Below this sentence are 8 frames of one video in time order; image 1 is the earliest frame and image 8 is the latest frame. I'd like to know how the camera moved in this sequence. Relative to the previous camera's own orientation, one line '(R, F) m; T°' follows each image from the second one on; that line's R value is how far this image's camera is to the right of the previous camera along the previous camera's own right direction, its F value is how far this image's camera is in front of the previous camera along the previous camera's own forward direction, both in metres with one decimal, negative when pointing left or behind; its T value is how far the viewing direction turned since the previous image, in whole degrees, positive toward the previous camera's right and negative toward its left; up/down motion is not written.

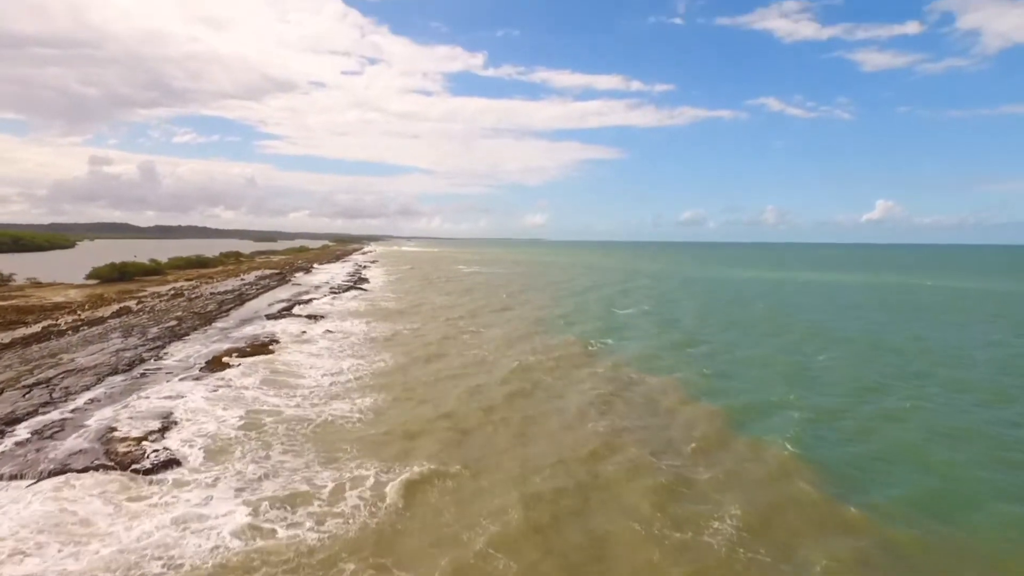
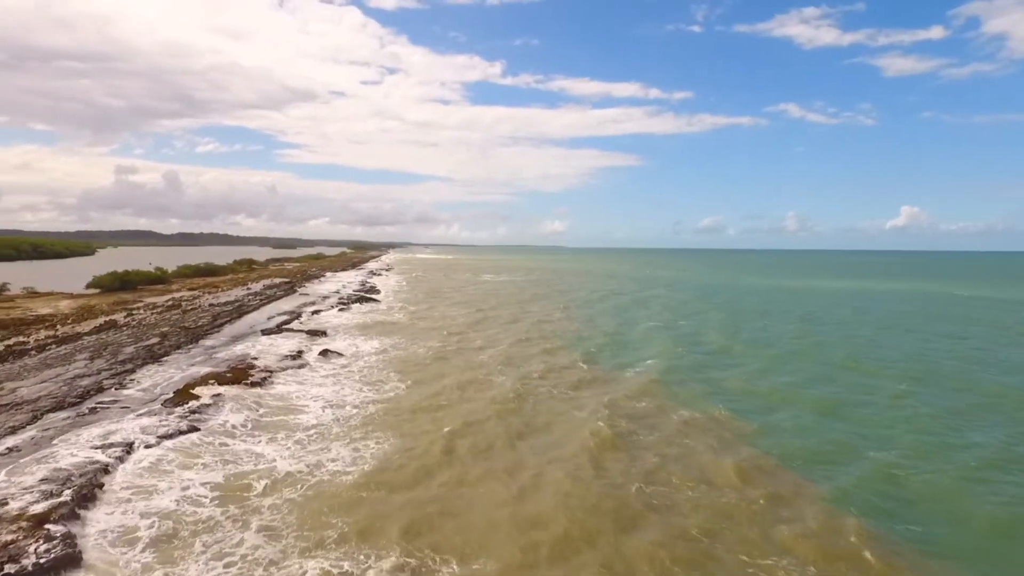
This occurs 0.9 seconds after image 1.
(-0.1, +2.5) m; -2°
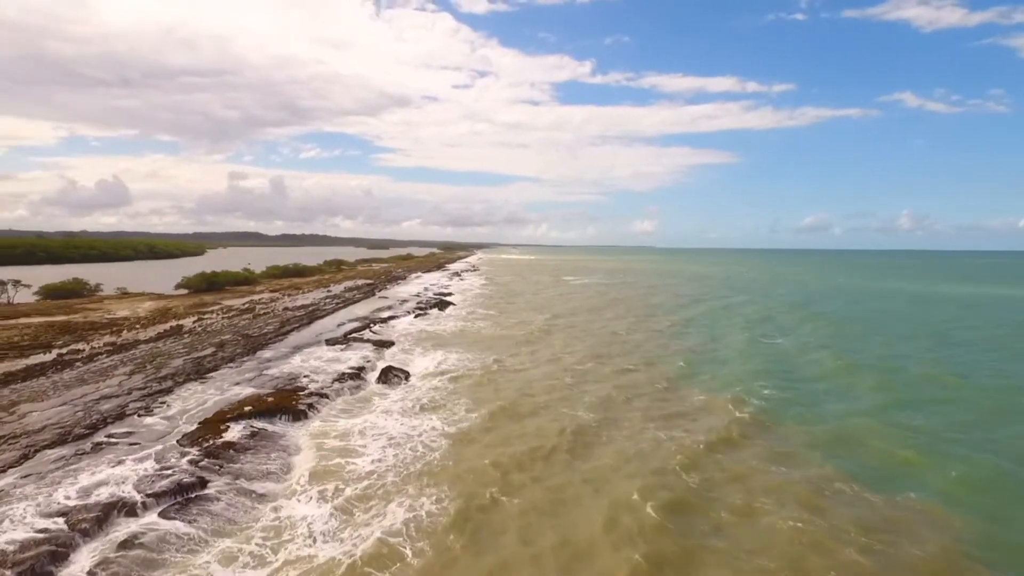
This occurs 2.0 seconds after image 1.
(-0.1, +3.0) m; -8°
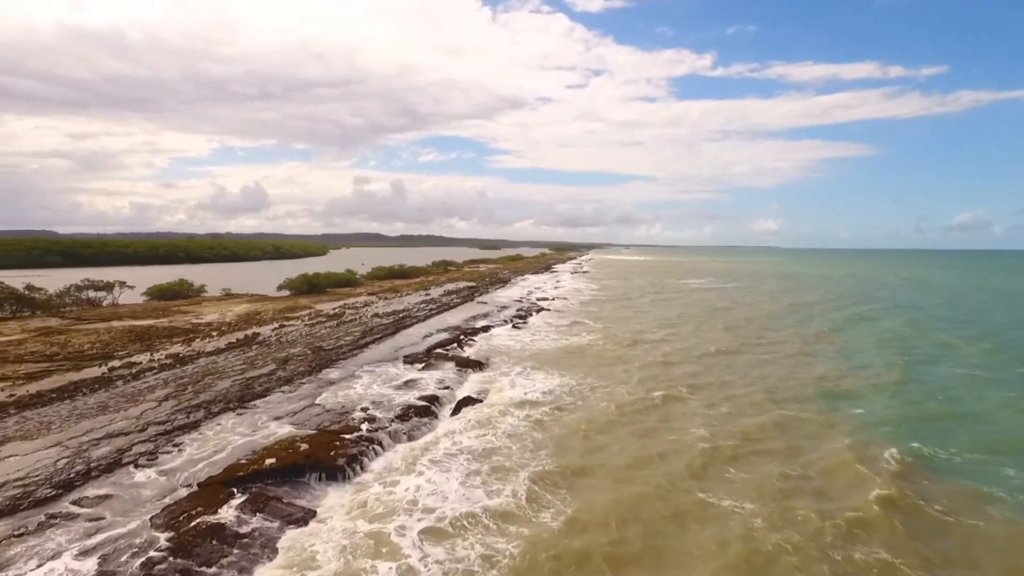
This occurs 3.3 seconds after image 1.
(0.0, +3.6) m; -10°
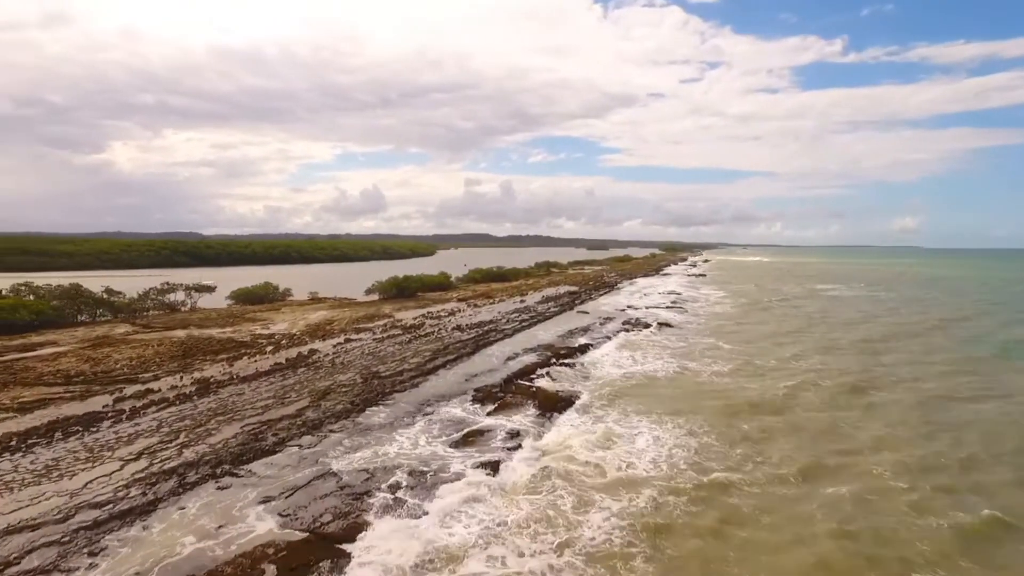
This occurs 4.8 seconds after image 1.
(+0.1, +4.1) m; -10°
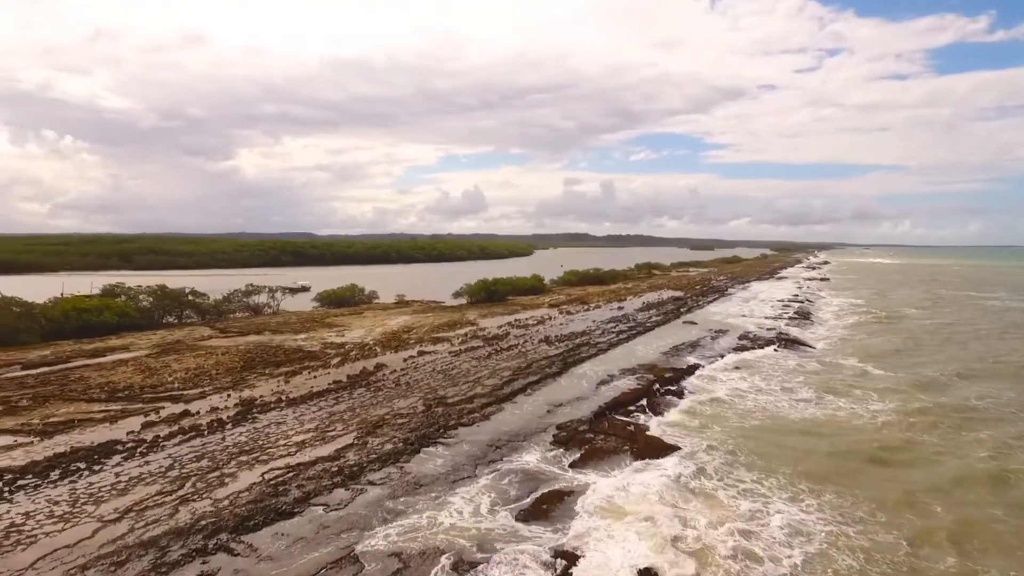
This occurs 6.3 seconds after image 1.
(+0.1, +2.6) m; -9°
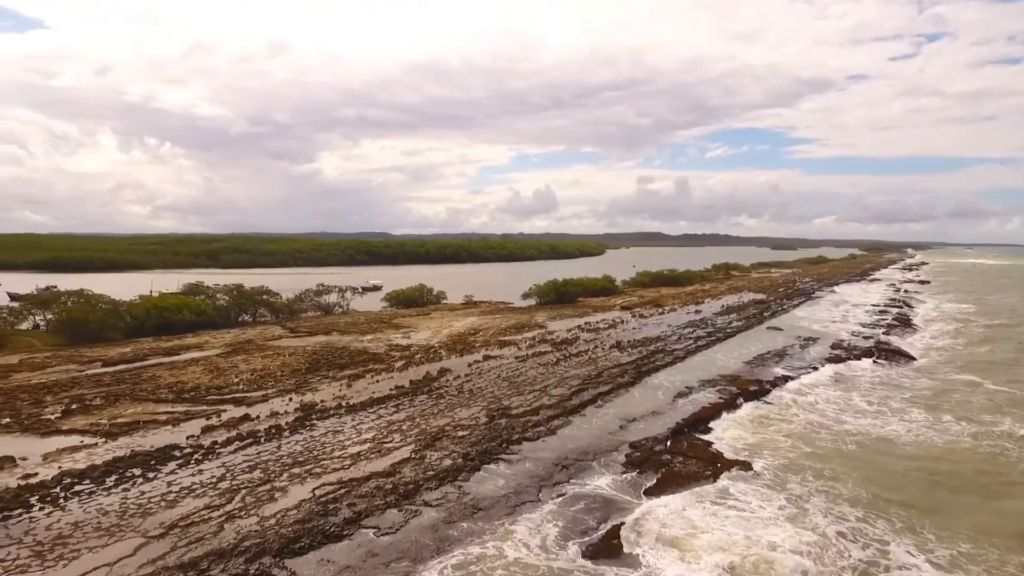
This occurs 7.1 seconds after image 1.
(0.0, +0.8) m; -7°
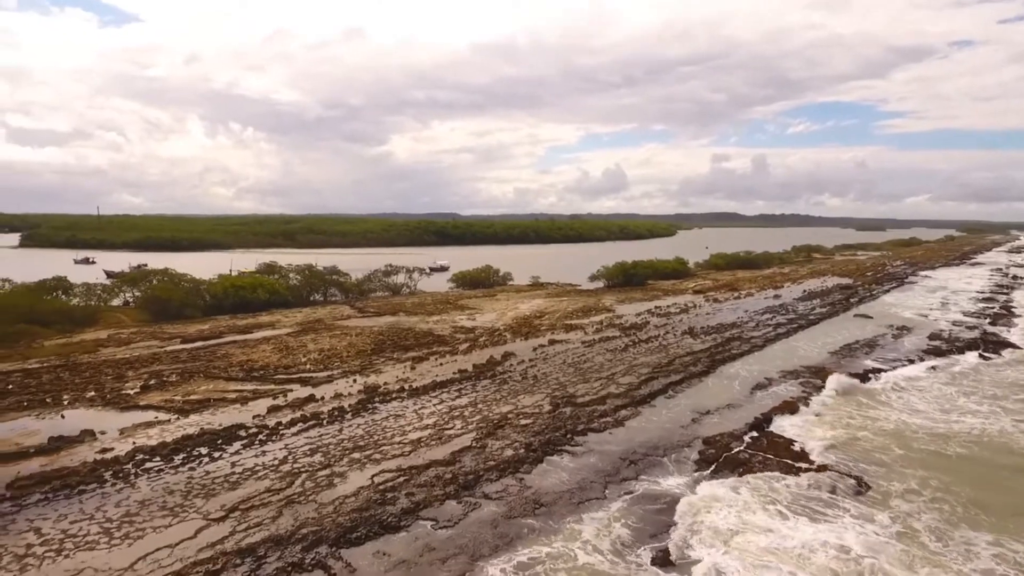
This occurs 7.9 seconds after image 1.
(0.0, +0.5) m; -6°
